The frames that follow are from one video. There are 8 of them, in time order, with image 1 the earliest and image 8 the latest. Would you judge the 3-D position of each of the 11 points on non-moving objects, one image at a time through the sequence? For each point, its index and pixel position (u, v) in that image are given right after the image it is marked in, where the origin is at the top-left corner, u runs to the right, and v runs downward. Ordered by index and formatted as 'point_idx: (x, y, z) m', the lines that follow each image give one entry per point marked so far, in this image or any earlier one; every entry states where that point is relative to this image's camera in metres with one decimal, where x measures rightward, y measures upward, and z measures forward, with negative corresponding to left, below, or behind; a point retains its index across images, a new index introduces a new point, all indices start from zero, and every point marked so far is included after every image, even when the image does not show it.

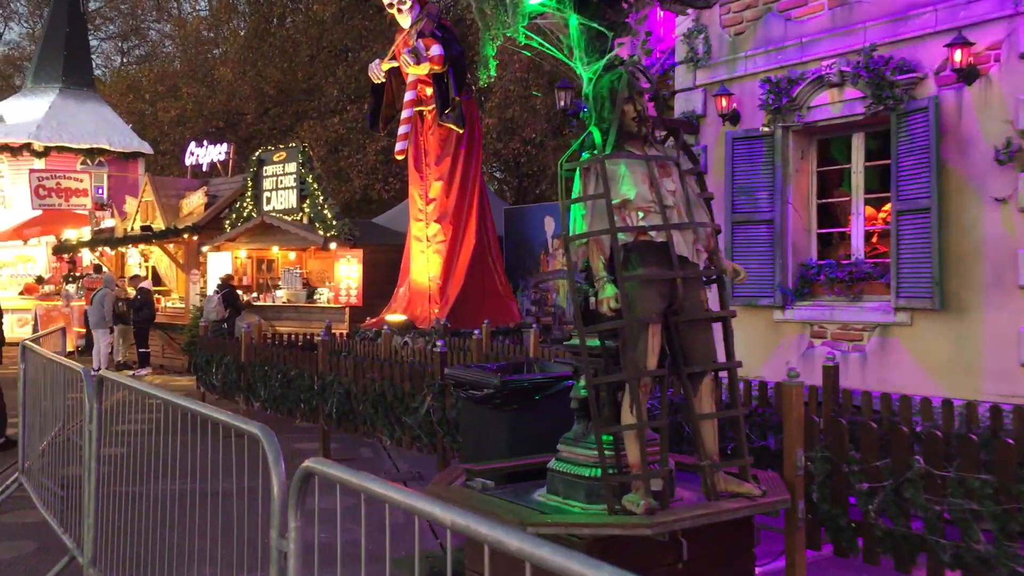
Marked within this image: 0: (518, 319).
0: (+0.1, -0.5, +14.9) m
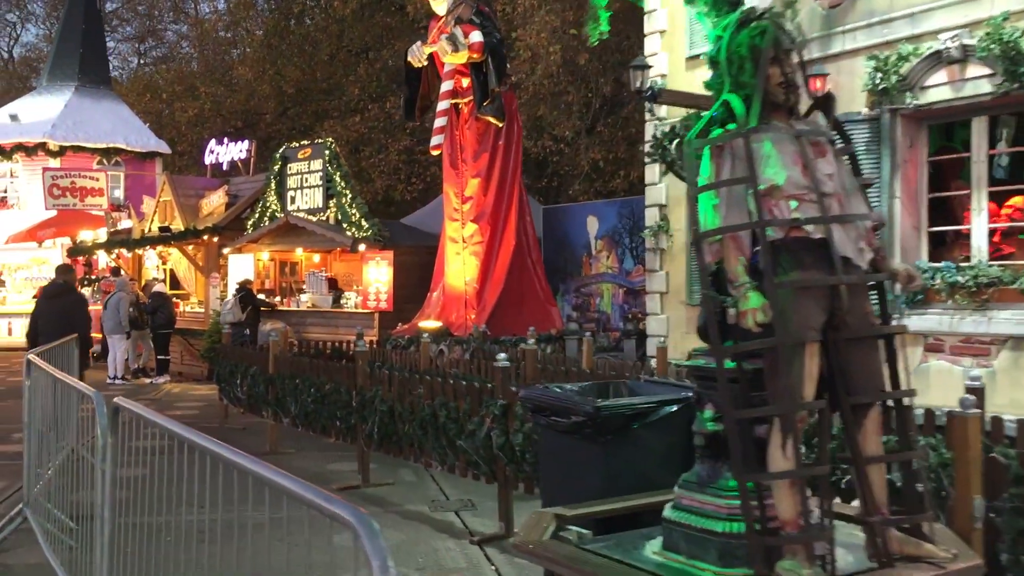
0: (+0.7, -0.5, +14.0) m
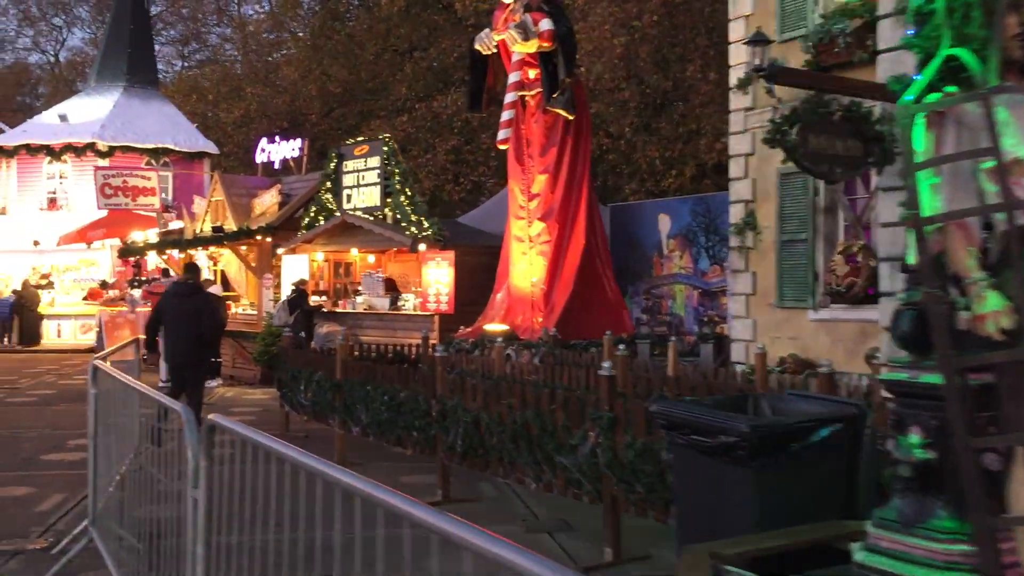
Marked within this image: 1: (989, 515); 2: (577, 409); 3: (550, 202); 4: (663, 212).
0: (+1.6, -0.6, +13.3) m
1: (+1.4, -0.7, +2.9) m
2: (+0.4, -0.8, +6.2) m
3: (+0.5, +1.2, +12.9) m
4: (+2.1, +1.1, +13.6) m
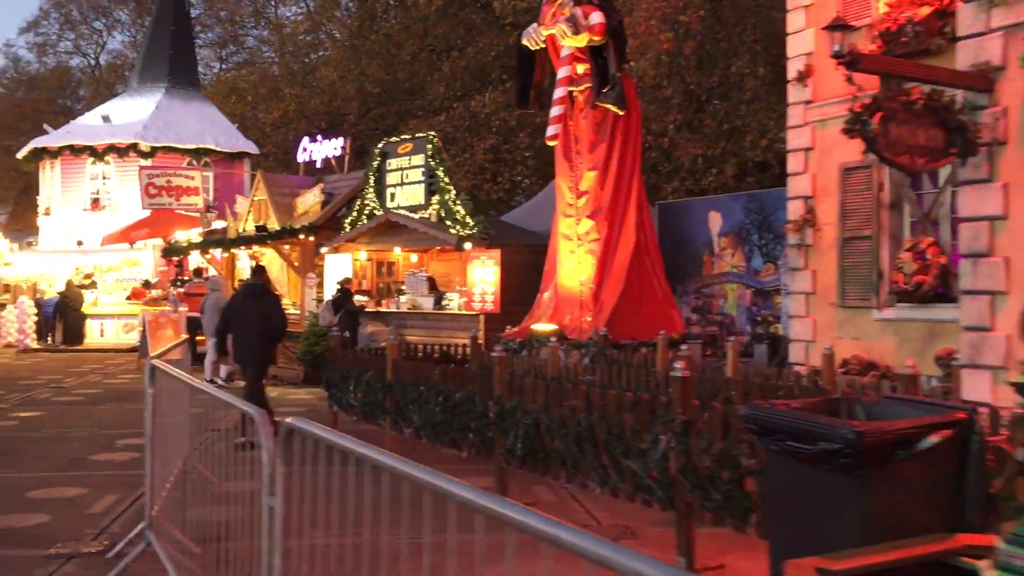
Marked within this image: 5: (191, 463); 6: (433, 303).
0: (+2.3, -0.5, +13.0) m
1: (+1.7, -0.7, +2.6) m
2: (+0.8, -0.8, +5.9) m
3: (+1.1, +1.2, +12.7) m
4: (+2.8, +1.1, +13.3) m
5: (-2.0, -1.1, +6.0) m
6: (-1.3, -0.2, +15.2) m
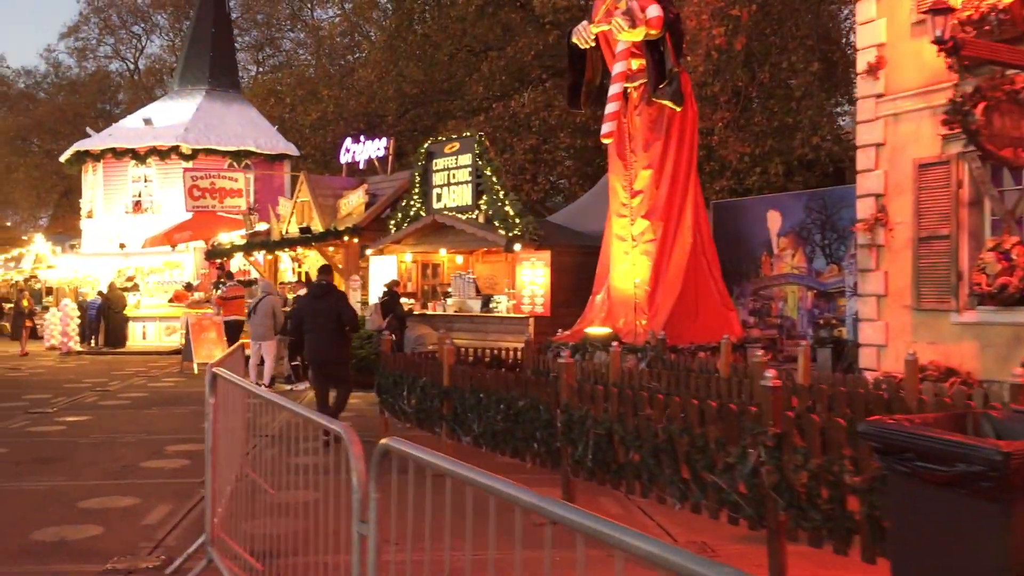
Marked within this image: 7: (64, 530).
0: (+3.0, -0.6, +12.6) m
1: (+2.1, -0.7, +2.2) m
2: (+1.3, -0.8, +5.6) m
3: (+1.8, +1.1, +12.3) m
4: (+3.5, +1.1, +12.9) m
5: (-1.5, -1.1, +5.7) m
6: (-0.5, -0.3, +14.9) m
7: (-3.2, -1.7, +6.9) m
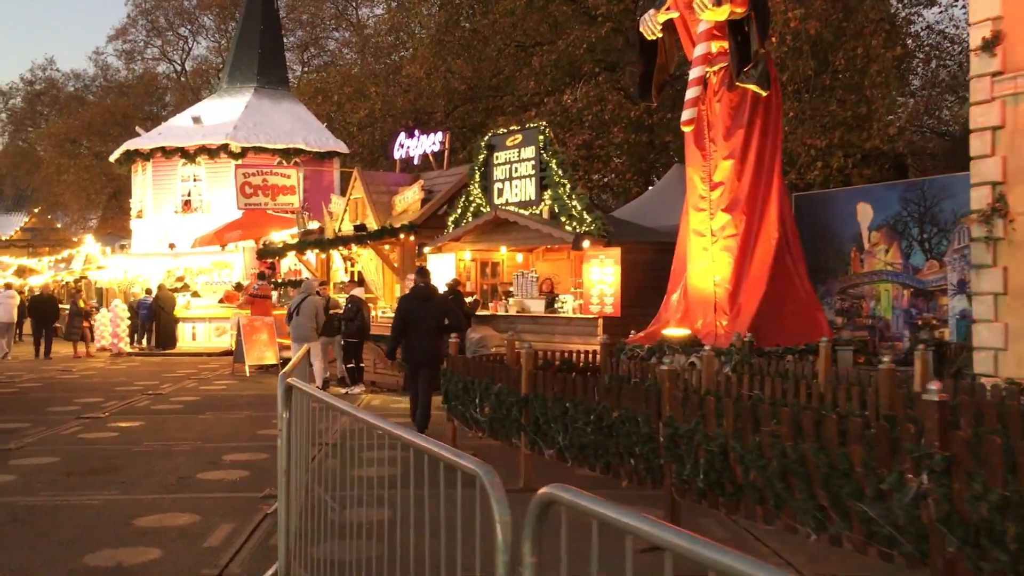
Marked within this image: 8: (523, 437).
0: (+3.9, -0.5, +11.7) m
1: (+2.5, -0.7, +1.4) m
2: (+1.9, -0.8, +4.8) m
3: (+2.7, +1.2, +11.5) m
4: (+4.4, +1.1, +12.0) m
5: (-1.0, -1.1, +5.0) m
6: (+0.5, -0.3, +14.2) m
7: (-2.6, -1.7, +6.3) m
8: (+0.1, -1.3, +8.1) m
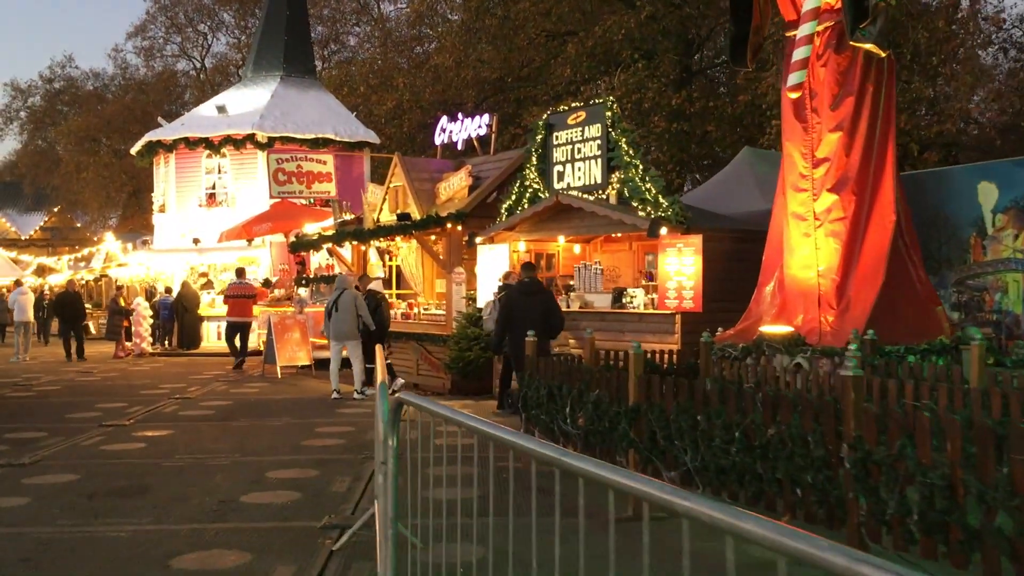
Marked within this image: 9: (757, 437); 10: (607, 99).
0: (+4.7, -0.4, +10.3) m
1: (+3.1, -0.6, 0.0) m
2: (+2.6, -0.7, +3.4) m
3: (+3.5, +1.3, +10.0) m
4: (+5.2, +1.2, +10.6) m
5: (-0.3, -1.0, +3.7) m
6: (+1.3, -0.2, +12.8) m
7: (-1.9, -1.7, +5.0) m
8: (+0.9, -1.2, +6.7) m
9: (+1.4, -0.9, +5.6) m
10: (+1.3, +2.5, +12.7) m
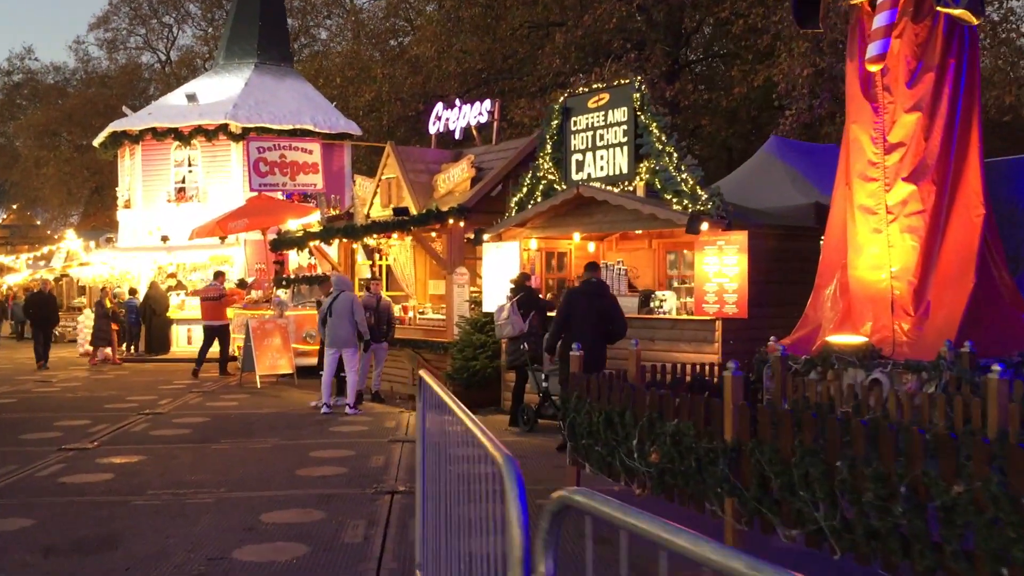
0: (+5.0, -0.5, +9.1) m
1: (+3.8, -0.6, -1.3) m
2: (+3.1, -0.7, +2.1) m
3: (+3.8, +1.2, +8.8) m
4: (+5.5, +1.2, +9.3) m
5: (+0.2, -1.1, +2.3) m
6: (+1.5, -0.2, +11.5) m
7: (-1.4, -1.7, +3.6) m
8: (+1.3, -1.2, +5.4) m
9: (+1.8, -0.9, +4.2) m
10: (+1.5, +2.5, +11.4) m
